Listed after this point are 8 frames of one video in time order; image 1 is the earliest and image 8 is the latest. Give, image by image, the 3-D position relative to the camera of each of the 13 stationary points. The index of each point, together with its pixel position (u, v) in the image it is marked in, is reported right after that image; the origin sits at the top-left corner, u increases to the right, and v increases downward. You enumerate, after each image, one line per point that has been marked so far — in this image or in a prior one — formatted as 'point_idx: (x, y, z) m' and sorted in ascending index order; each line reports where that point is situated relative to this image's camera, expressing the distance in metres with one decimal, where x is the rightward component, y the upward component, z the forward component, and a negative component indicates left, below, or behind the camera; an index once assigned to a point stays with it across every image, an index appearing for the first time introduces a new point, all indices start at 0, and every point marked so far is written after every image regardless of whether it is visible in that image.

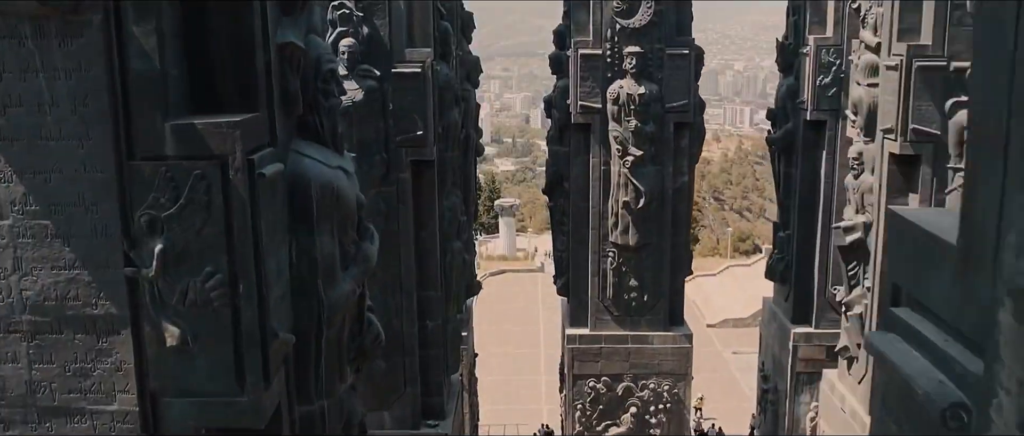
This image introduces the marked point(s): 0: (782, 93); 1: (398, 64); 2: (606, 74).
0: (+2.3, +1.1, +9.0) m
1: (-0.7, +0.9, +6.3) m
2: (+0.7, +1.1, +8.4) m
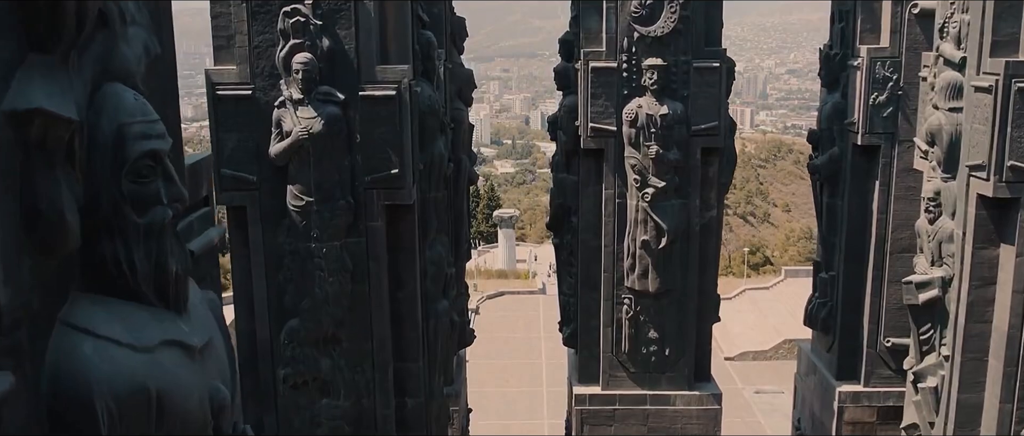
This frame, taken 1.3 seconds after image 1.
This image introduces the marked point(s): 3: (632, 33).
0: (+2.2, +0.8, +7.7) m
1: (-0.7, +0.6, +5.0) m
2: (+0.7, +0.8, +7.1) m
3: (+0.8, +1.2, +7.0) m
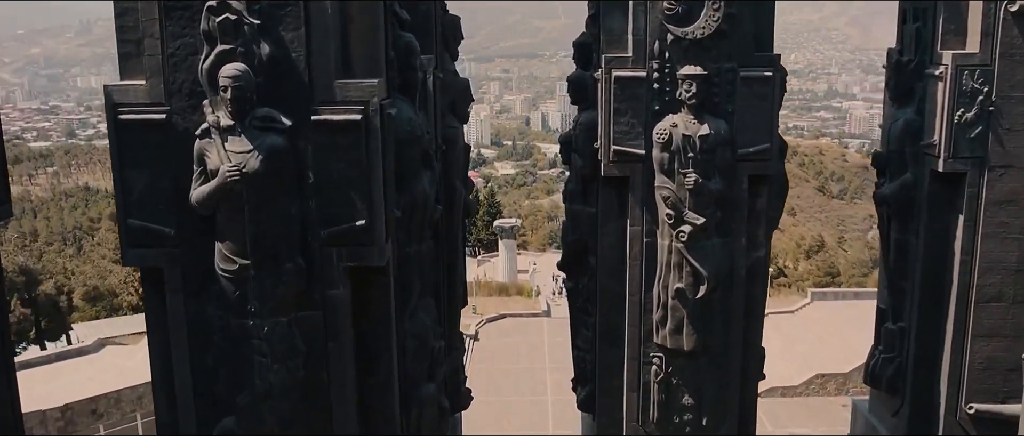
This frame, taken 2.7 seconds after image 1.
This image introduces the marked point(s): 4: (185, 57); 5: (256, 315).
0: (+2.3, +0.5, +6.4) m
1: (-0.6, +0.4, +3.7) m
2: (+0.8, +0.6, +5.8) m
3: (+0.8, +1.0, +5.7) m
4: (-1.1, +0.6, +3.7) m
5: (-0.9, -0.3, +3.8) m
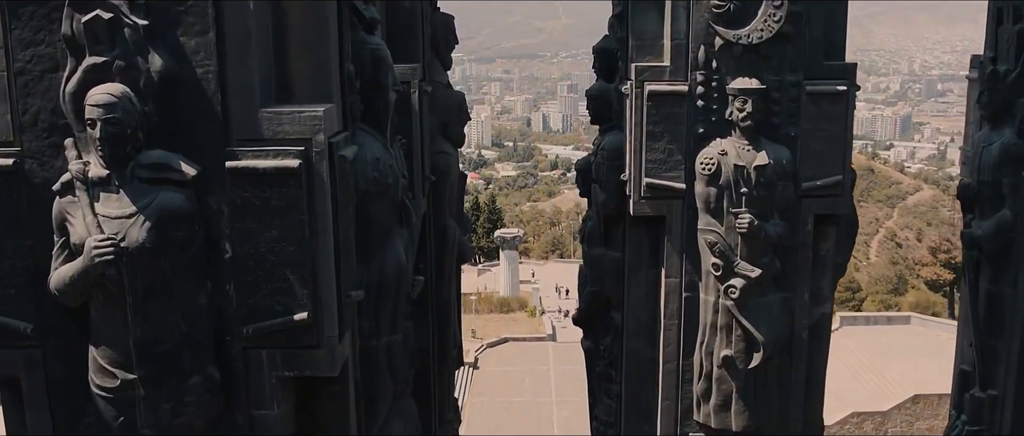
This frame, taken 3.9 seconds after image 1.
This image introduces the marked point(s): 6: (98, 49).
0: (+2.3, +0.3, +5.2) m
1: (-0.6, +0.2, +2.5) m
2: (+0.8, +0.4, +4.6) m
3: (+0.8, +0.7, +4.5) m
4: (-1.1, +0.3, +2.5) m
5: (-0.9, -0.6, +2.6) m
6: (-0.9, +0.4, +2.4) m
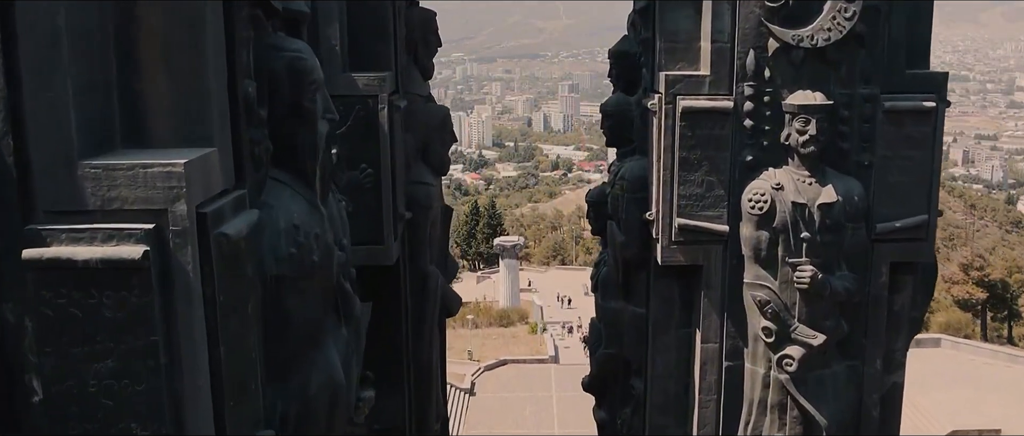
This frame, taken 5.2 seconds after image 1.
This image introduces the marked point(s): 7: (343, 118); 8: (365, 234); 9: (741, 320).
0: (+2.3, +0.1, +4.2) m
1: (-0.6, 0.0, +1.5) m
2: (+0.8, +0.2, +3.6) m
3: (+0.8, +0.6, +3.5) m
4: (-1.1, +0.2, +1.5) m
5: (-0.9, -0.7, +1.6) m
6: (-0.9, +0.2, +1.4) m
7: (-0.6, +0.3, +3.6) m
8: (-0.5, -0.1, +3.7) m
9: (+0.8, -0.4, +3.7) m
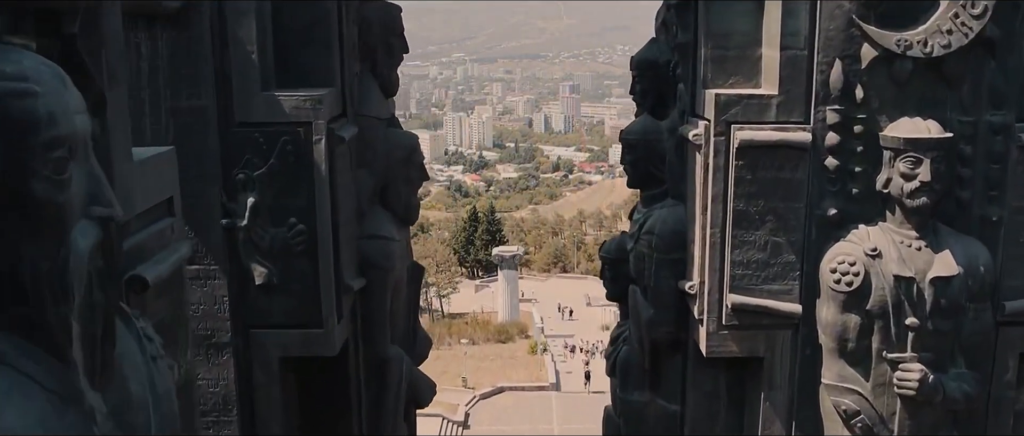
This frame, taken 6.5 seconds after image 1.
0: (+2.3, -0.1, +3.2) m
1: (-0.7, -0.2, +0.5) m
2: (+0.7, 0.0, +2.6) m
3: (+0.8, +0.4, +2.5) m
4: (-1.1, 0.0, +0.5) m
5: (-0.9, -0.9, +0.6) m
6: (-1.0, 0.0, +0.4) m
7: (-0.6, +0.1, +2.5) m
8: (-0.5, -0.2, +2.6) m
9: (+0.8, -0.5, +2.7) m
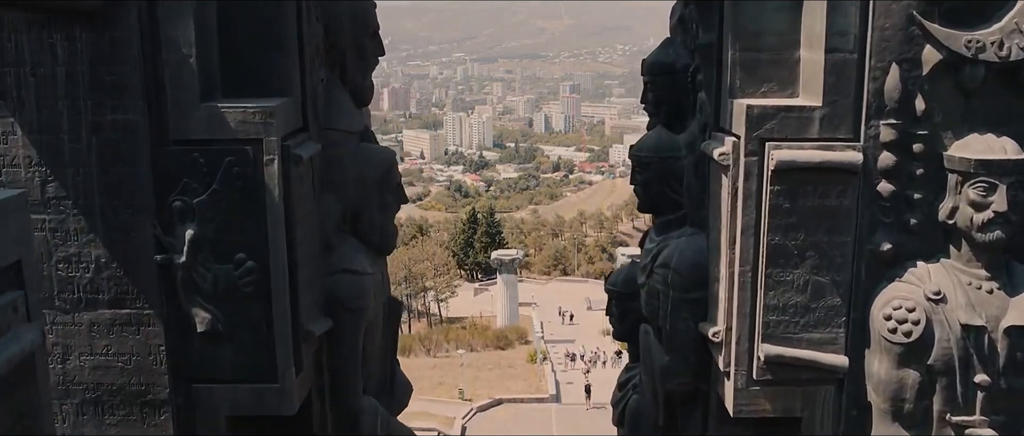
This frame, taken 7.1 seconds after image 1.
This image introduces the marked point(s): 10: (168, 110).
0: (+2.2, -0.1, +2.8) m
1: (-0.7, -0.3, +0.1) m
2: (+0.7, 0.0, +2.1) m
3: (+0.8, +0.3, +2.0) m
4: (-1.2, -0.1, +0.1) m
5: (-0.9, -1.0, +0.2) m
6: (-1.0, 0.0, 0.0) m
7: (-0.6, +0.1, +2.1) m
8: (-0.5, -0.3, +2.2) m
9: (+0.7, -0.6, +2.3) m
10: (-0.7, +0.2, +2.1) m
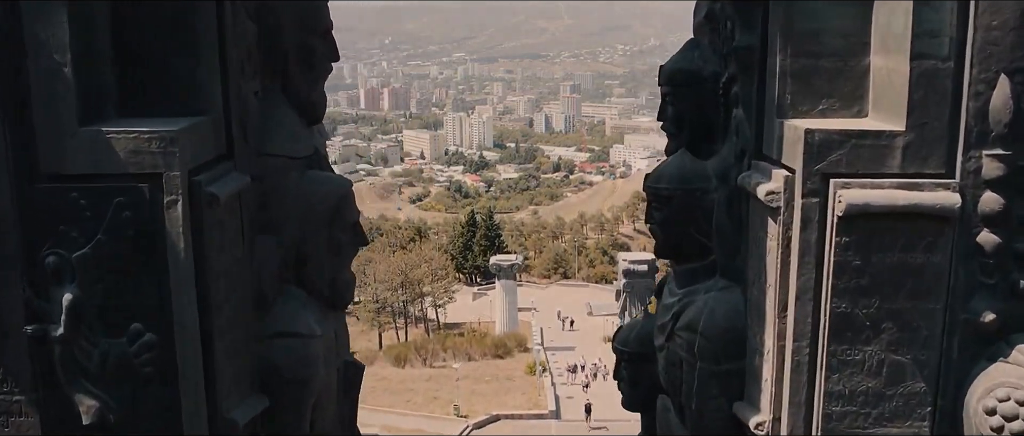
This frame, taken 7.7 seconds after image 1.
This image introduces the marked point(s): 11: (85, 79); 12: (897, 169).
0: (+2.2, -0.2, +2.2) m
1: (-0.7, -0.4, -0.5) m
2: (+0.7, -0.1, +1.6) m
3: (+0.7, +0.2, +1.5) m
4: (-1.2, -0.2, -0.4) m
5: (-1.0, -1.1, -0.3) m
6: (-1.0, -0.1, -0.5) m
7: (-0.6, 0.0, +1.6) m
8: (-0.6, -0.4, +1.7) m
9: (+0.7, -0.7, +1.8) m
10: (-0.7, +0.1, +1.6) m
11: (-0.6, +0.2, +1.6) m
12: (+0.6, +0.1, +1.6) m
